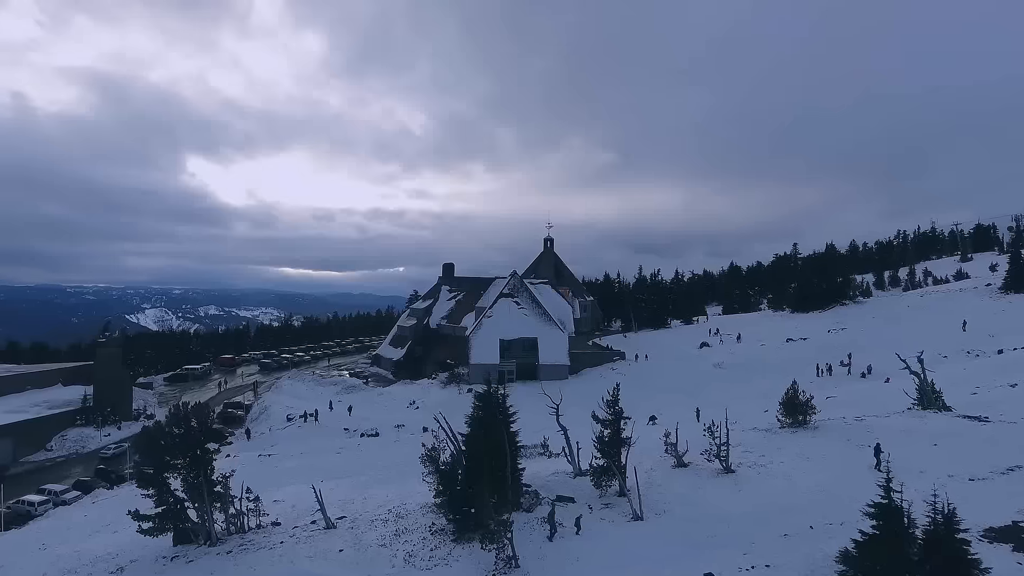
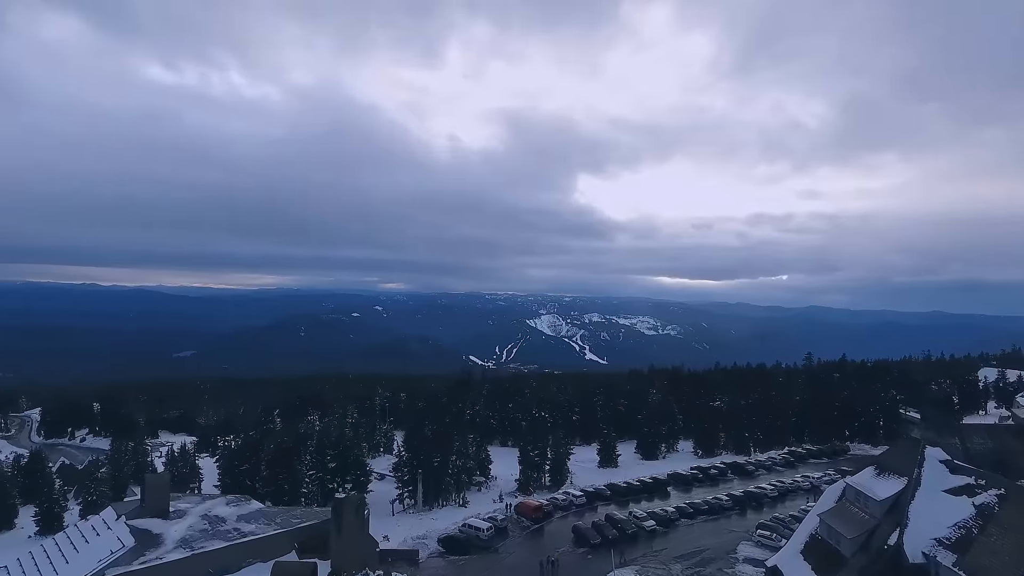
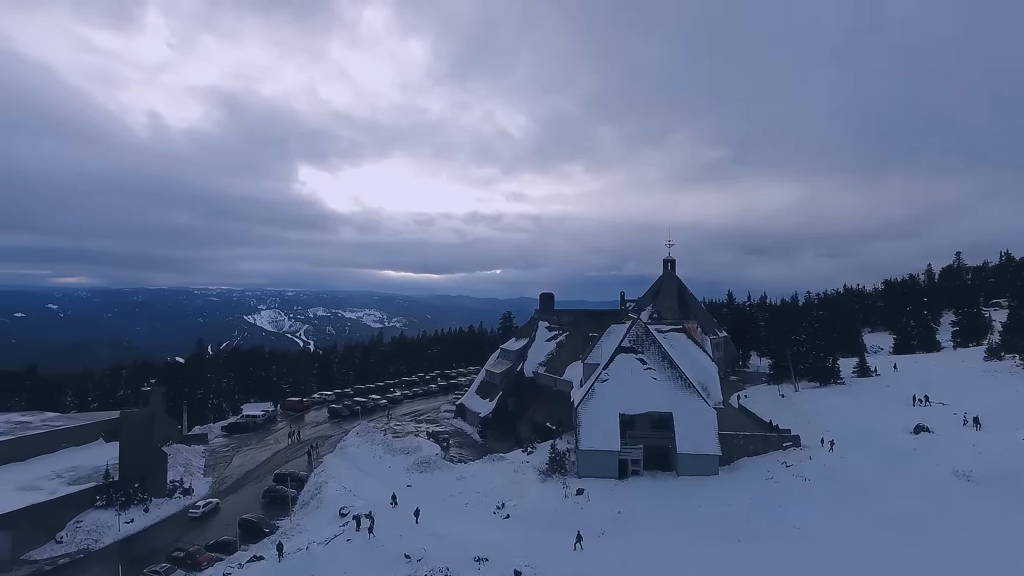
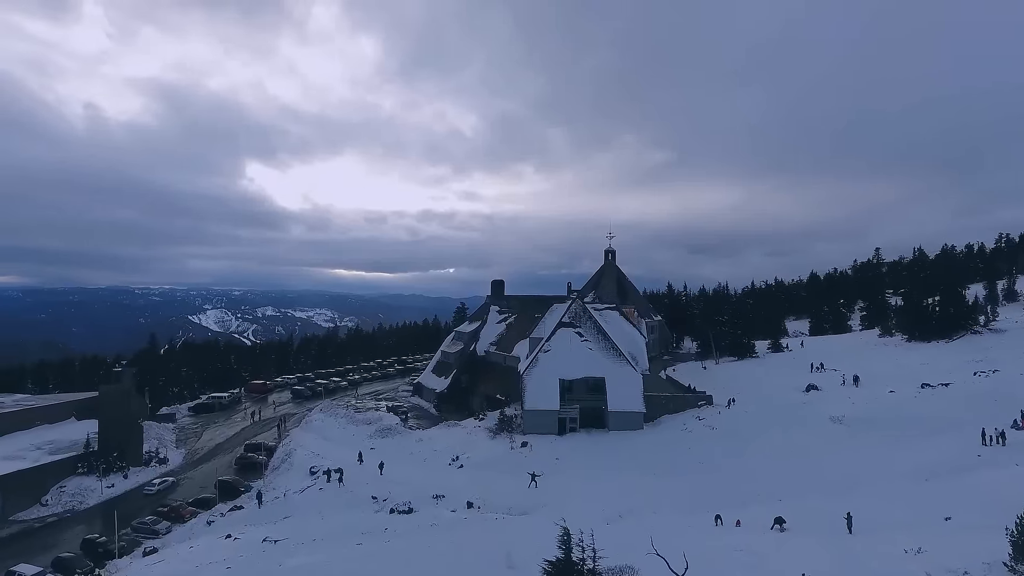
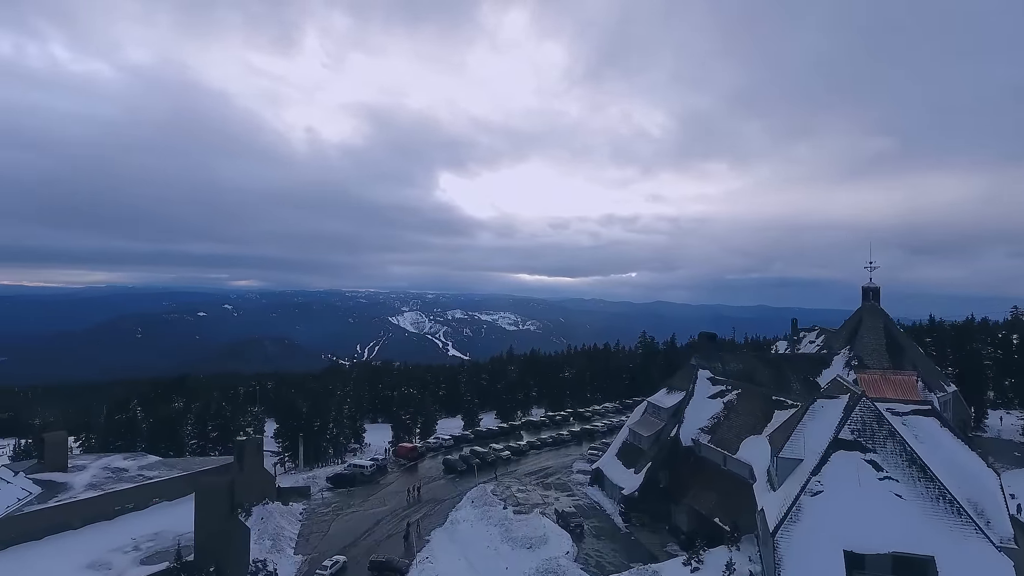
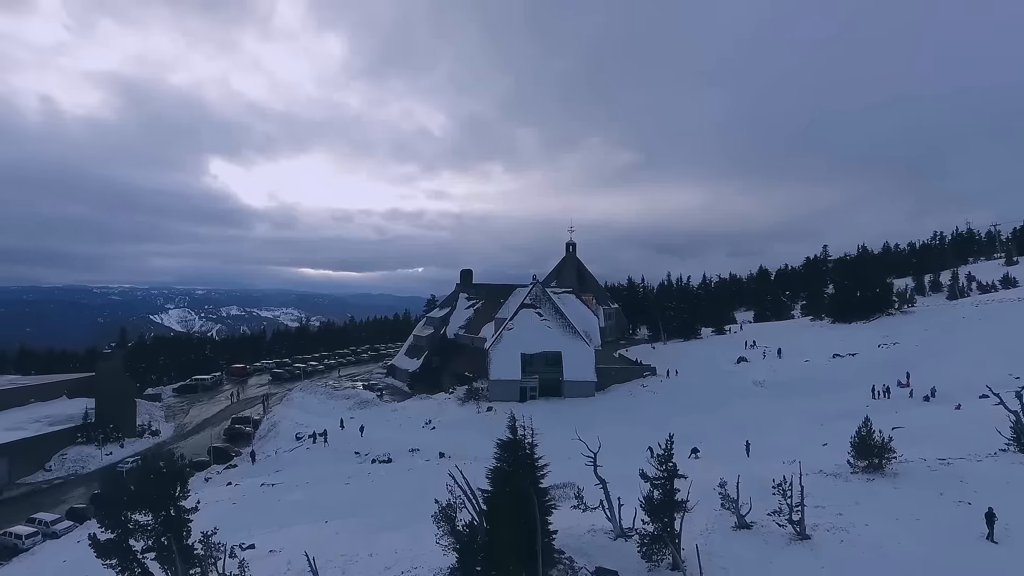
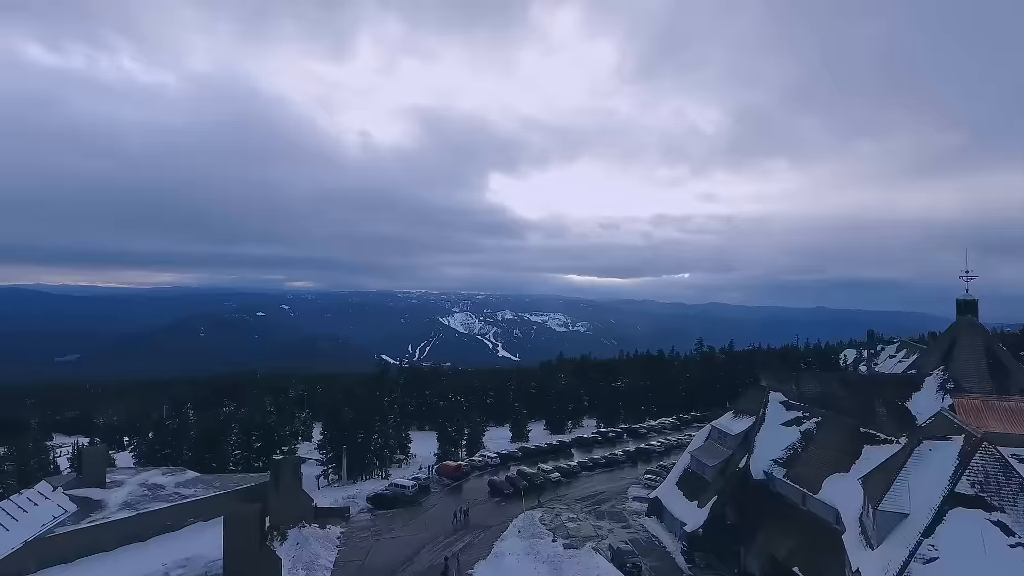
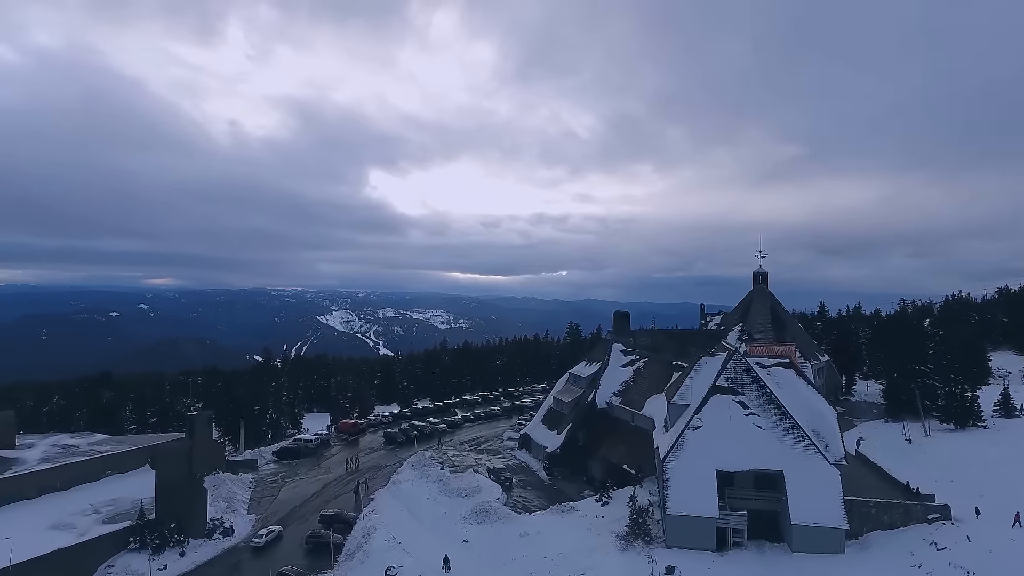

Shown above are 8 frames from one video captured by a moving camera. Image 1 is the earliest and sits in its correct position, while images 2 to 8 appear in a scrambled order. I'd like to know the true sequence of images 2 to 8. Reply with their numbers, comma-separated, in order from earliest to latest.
6, 4, 3, 8, 5, 7, 2
